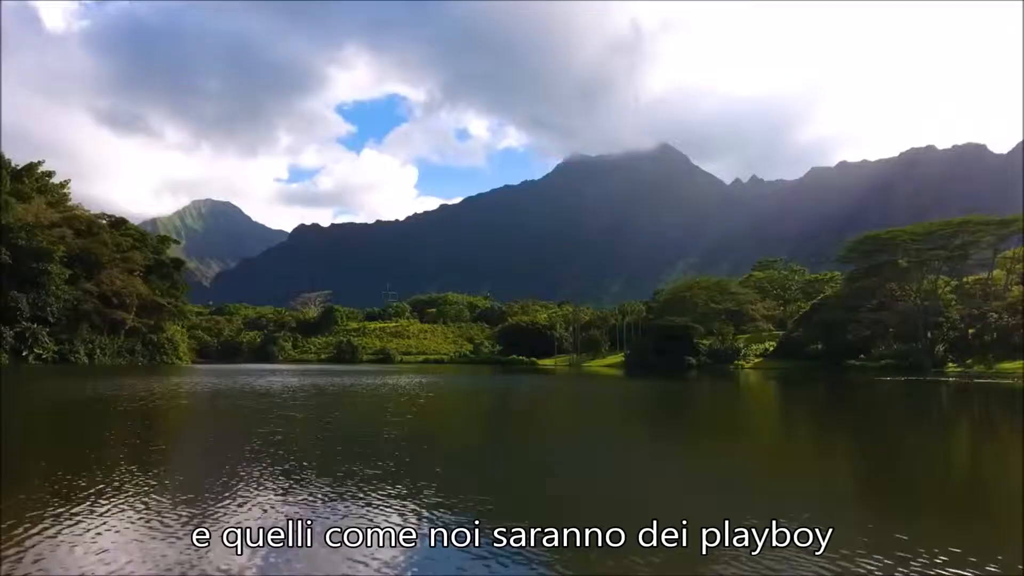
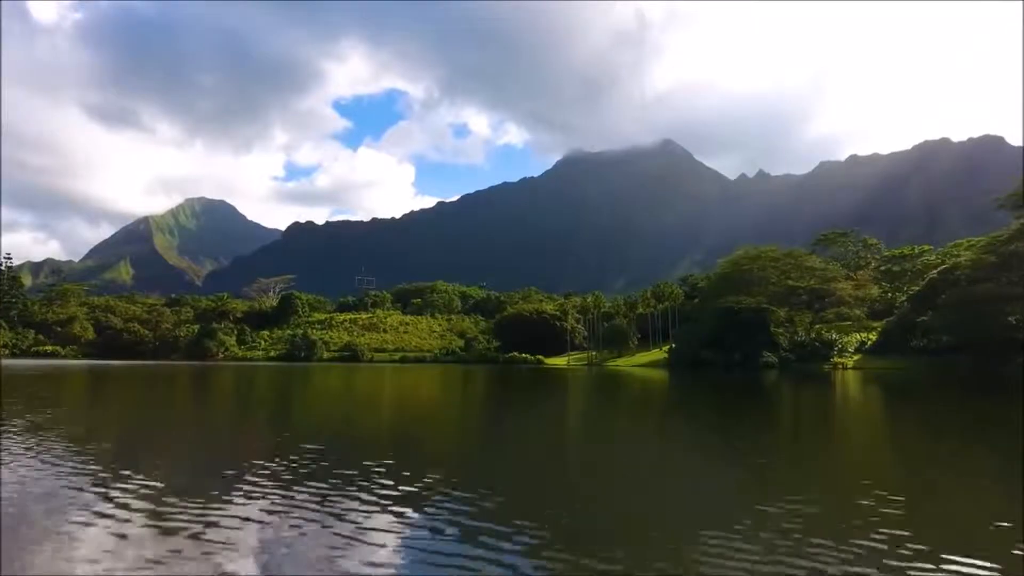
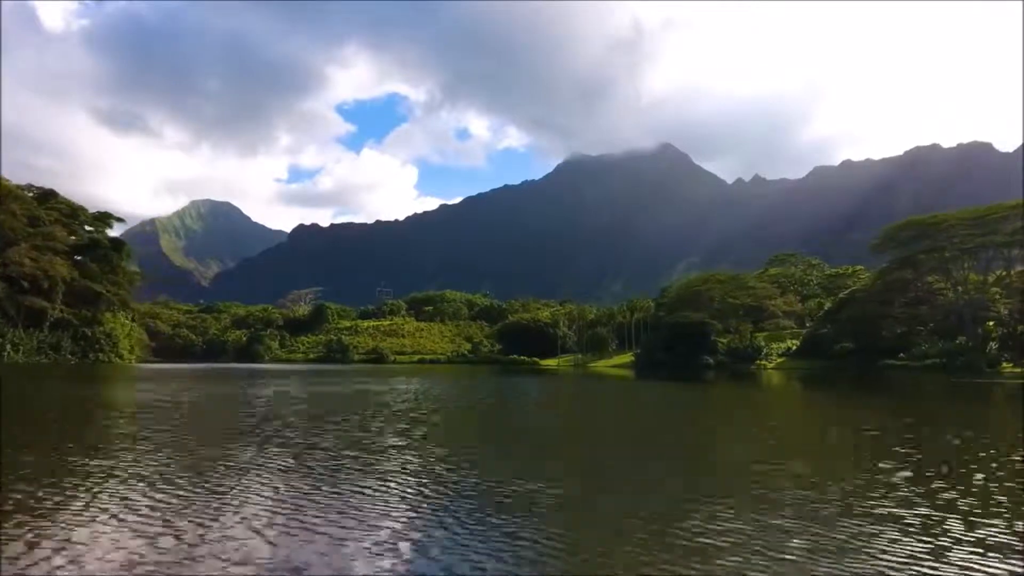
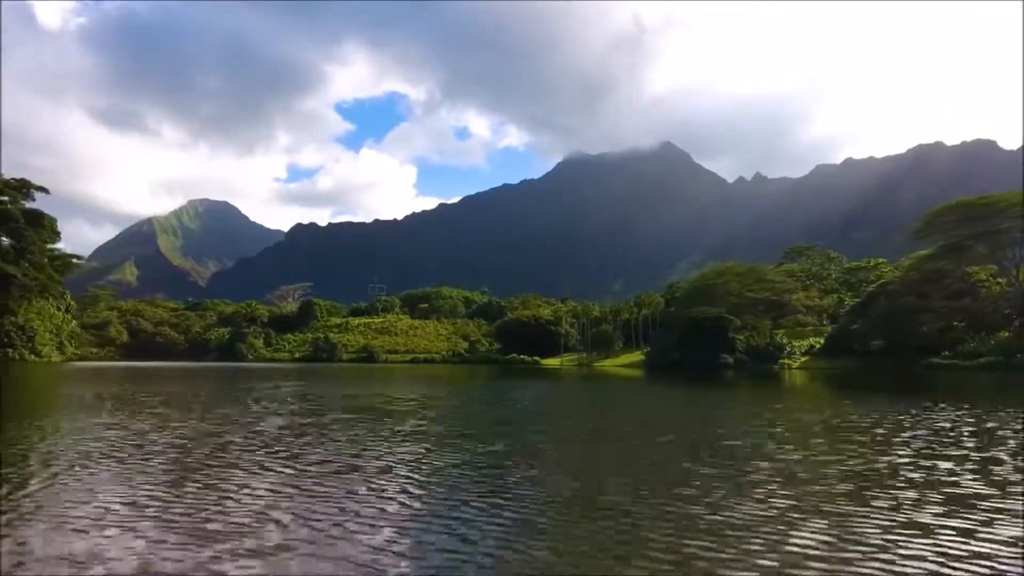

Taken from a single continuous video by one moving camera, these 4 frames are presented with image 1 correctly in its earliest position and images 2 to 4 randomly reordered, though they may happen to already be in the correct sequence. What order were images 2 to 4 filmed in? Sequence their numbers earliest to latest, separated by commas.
3, 4, 2
